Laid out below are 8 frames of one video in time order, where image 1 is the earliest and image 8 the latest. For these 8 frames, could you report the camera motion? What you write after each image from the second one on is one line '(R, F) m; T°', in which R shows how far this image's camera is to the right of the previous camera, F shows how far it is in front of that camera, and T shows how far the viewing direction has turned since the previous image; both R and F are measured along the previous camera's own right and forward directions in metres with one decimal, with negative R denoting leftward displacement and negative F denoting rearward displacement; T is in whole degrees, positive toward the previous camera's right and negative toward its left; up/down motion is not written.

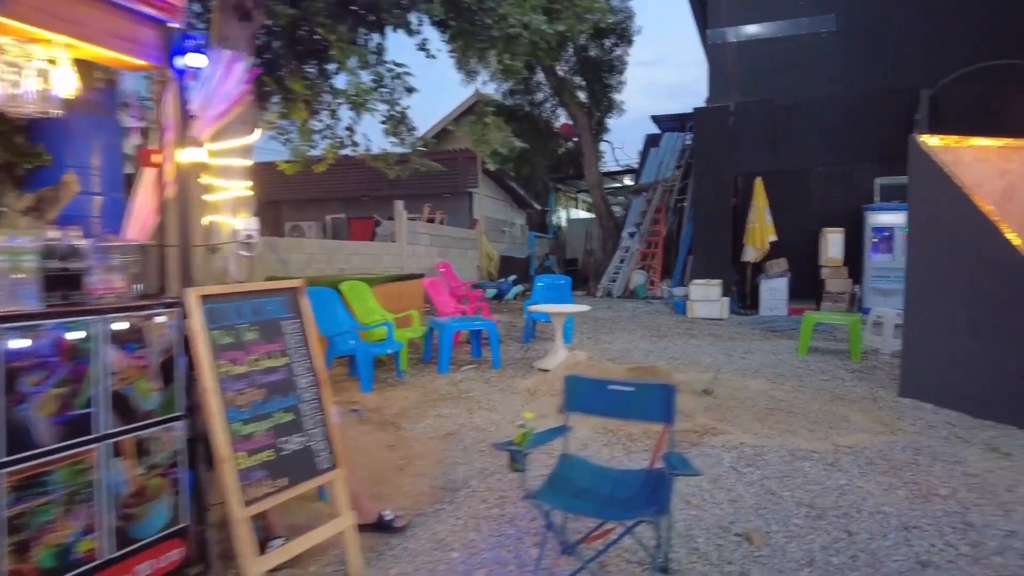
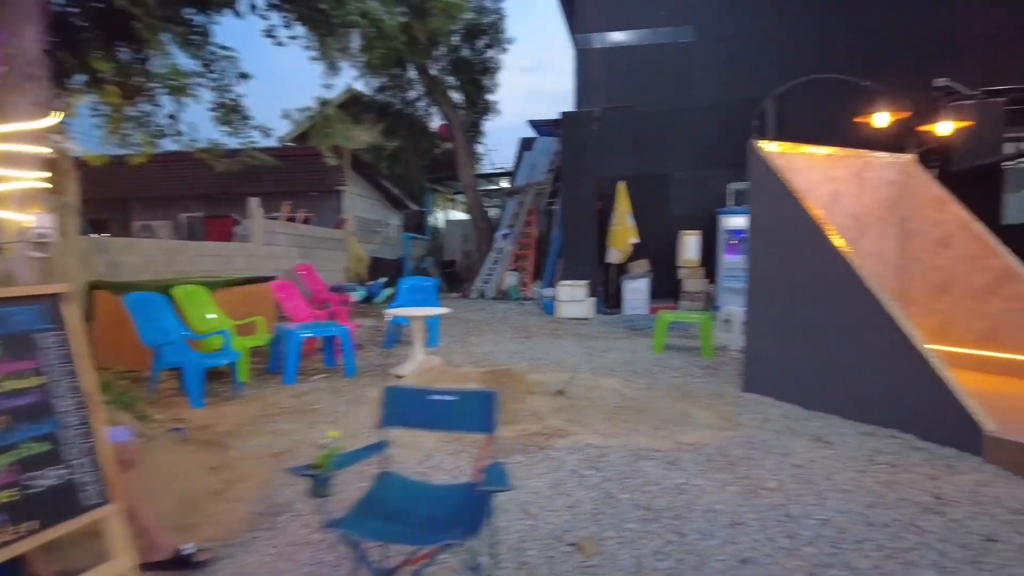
(+0.3, +0.2) m; +9°
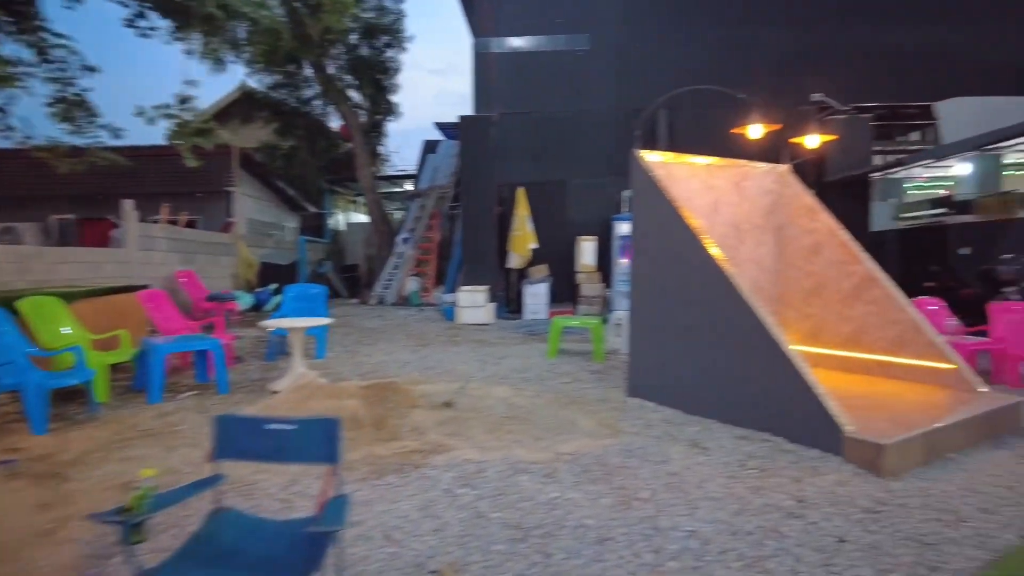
(+0.3, +0.1) m; +7°
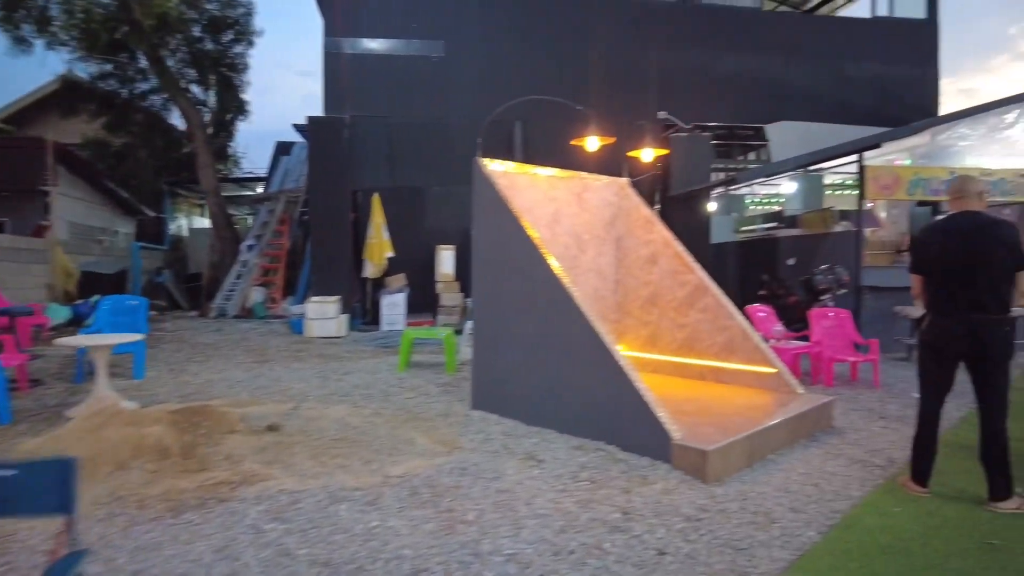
(+0.3, +0.2) m; +11°
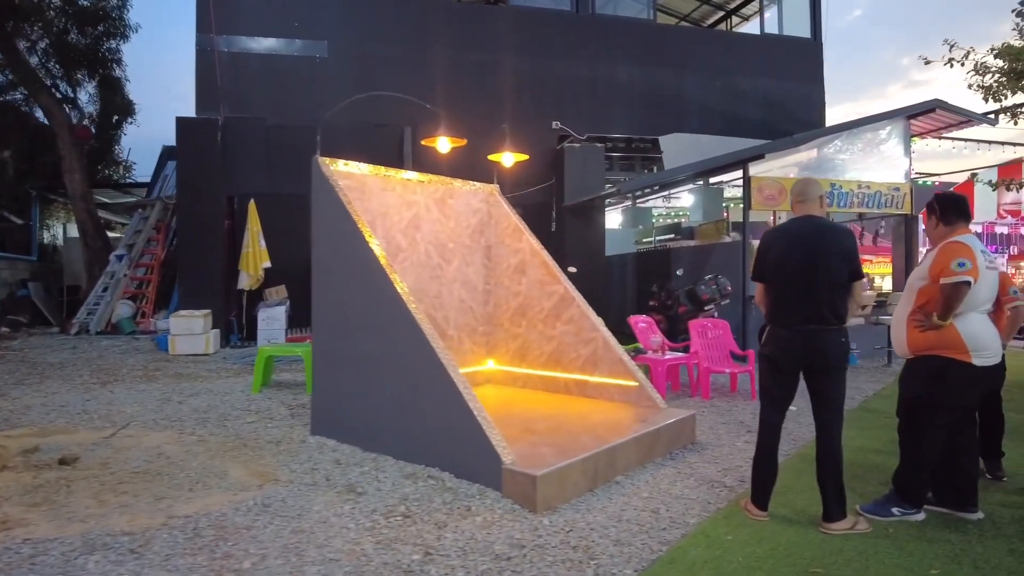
(+0.7, +0.4) m; +6°
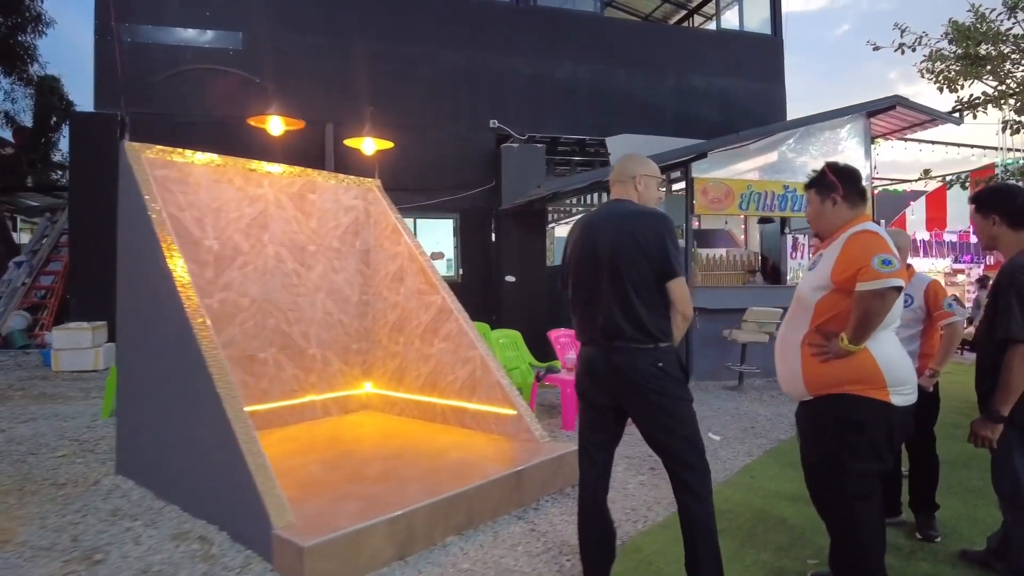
(+1.0, +0.9) m; +1°
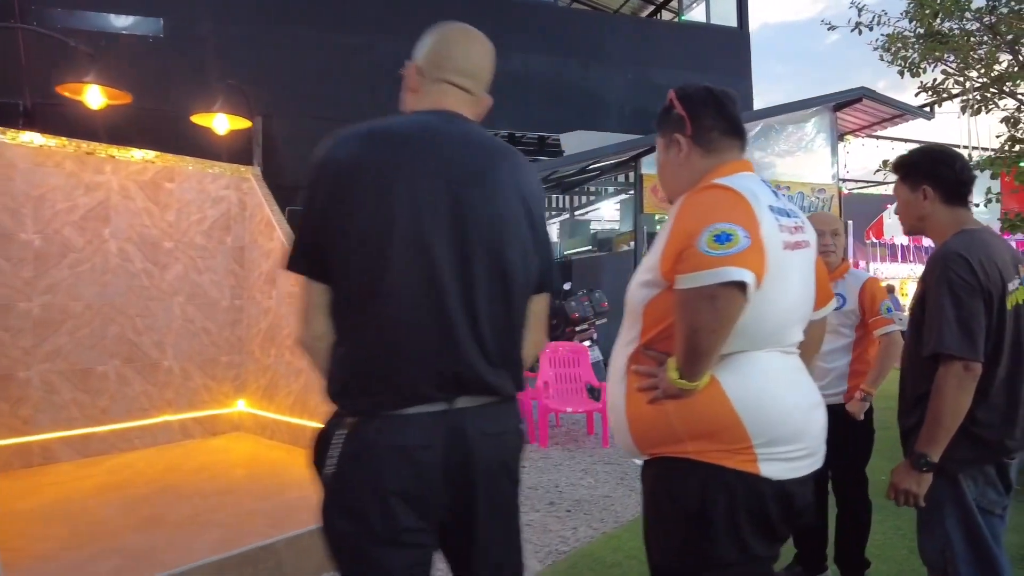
(+0.7, +0.7) m; +1°
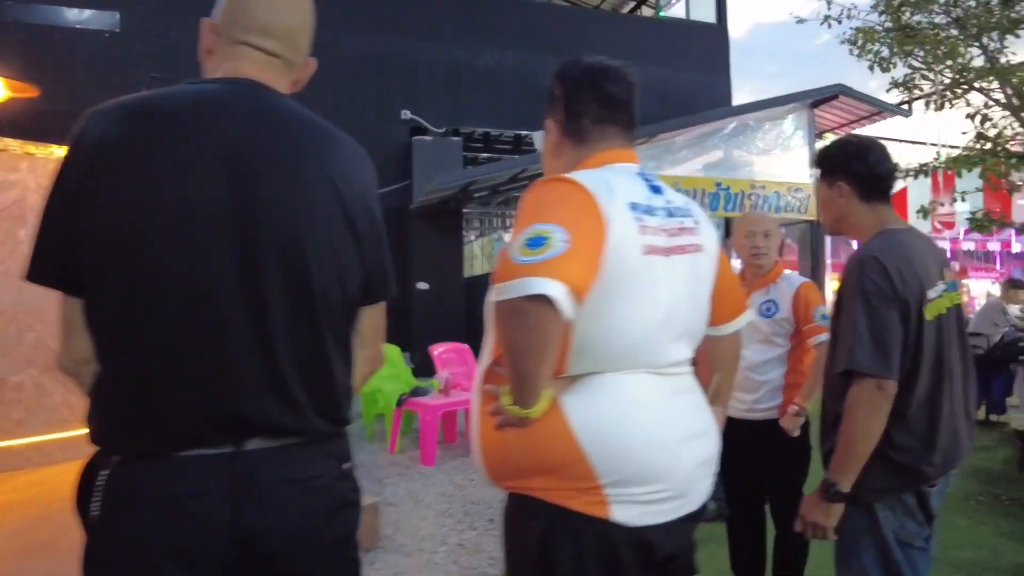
(+0.3, +0.2) m; 0°
